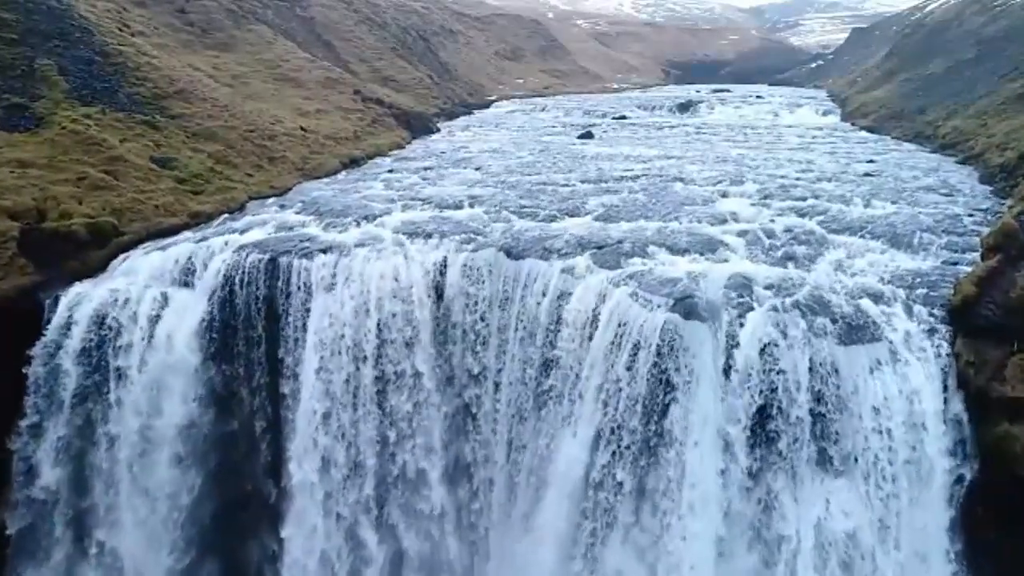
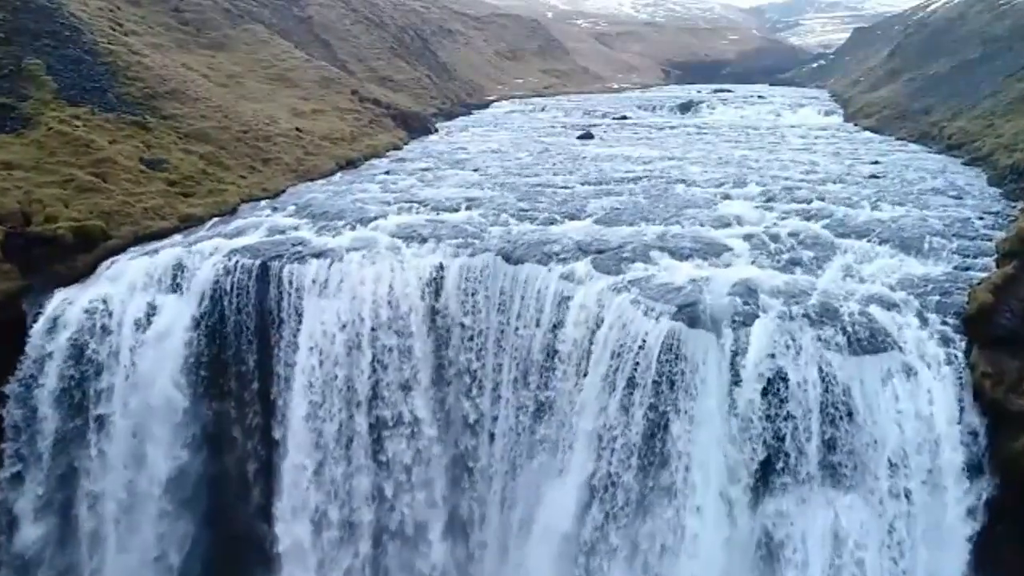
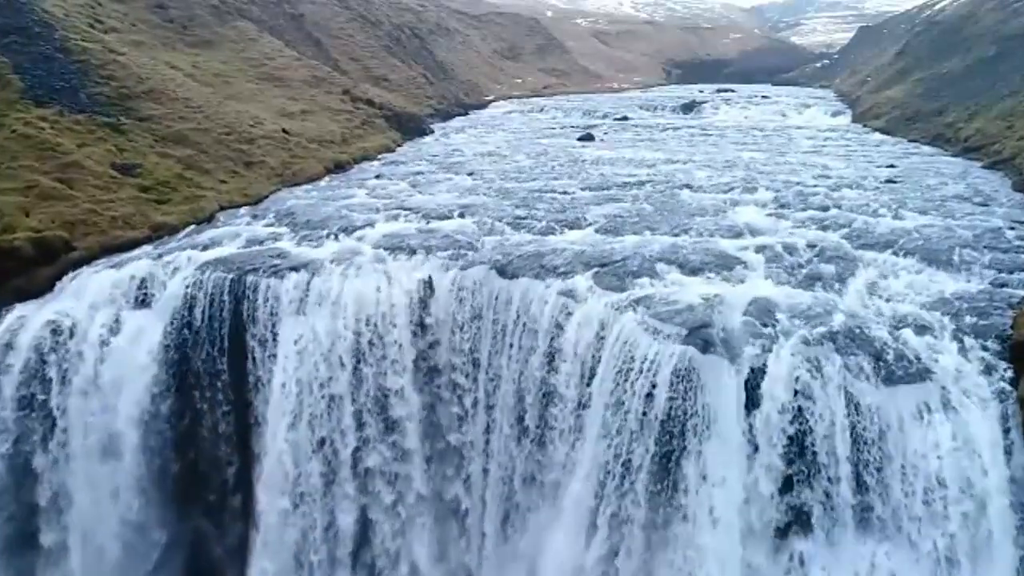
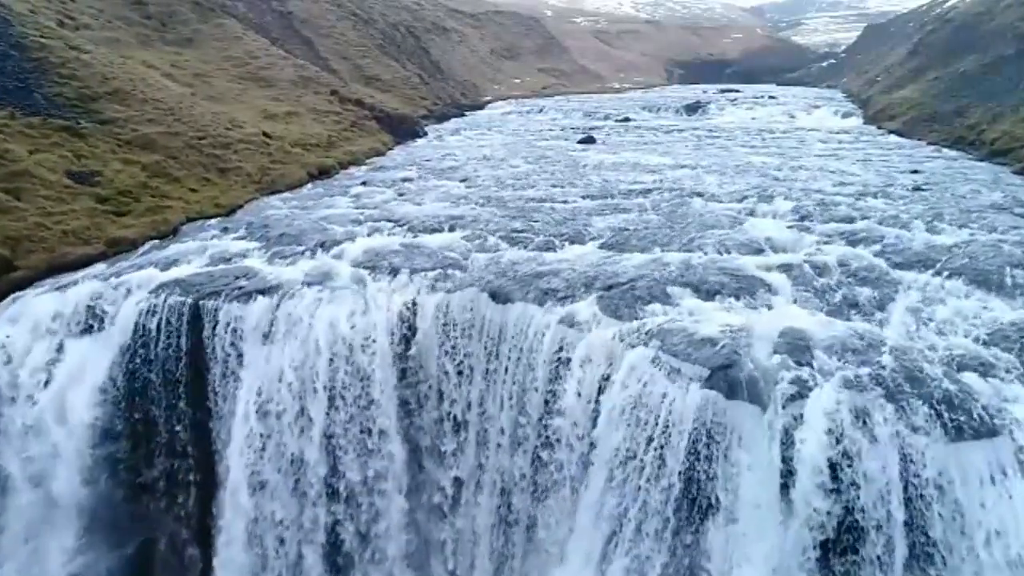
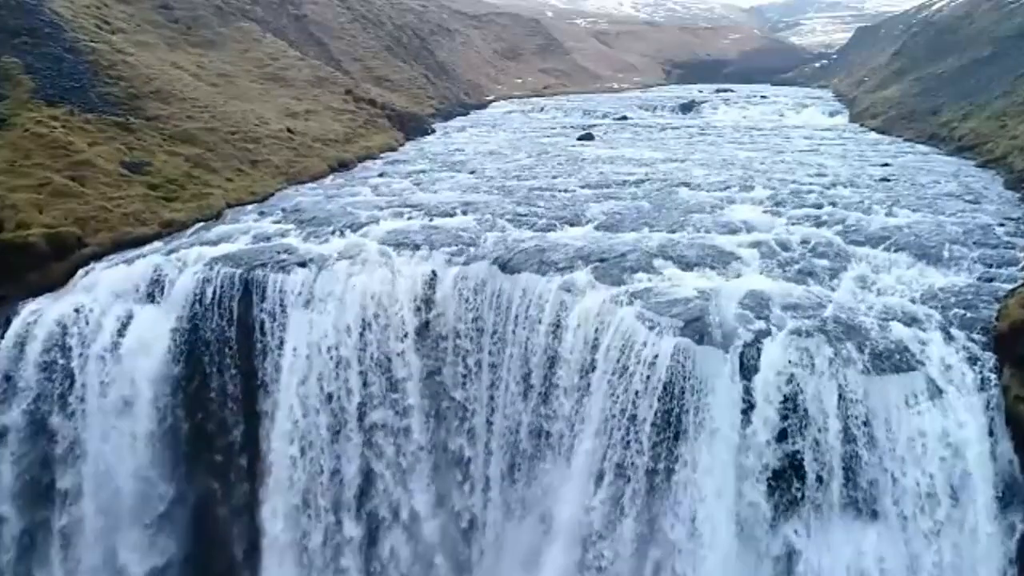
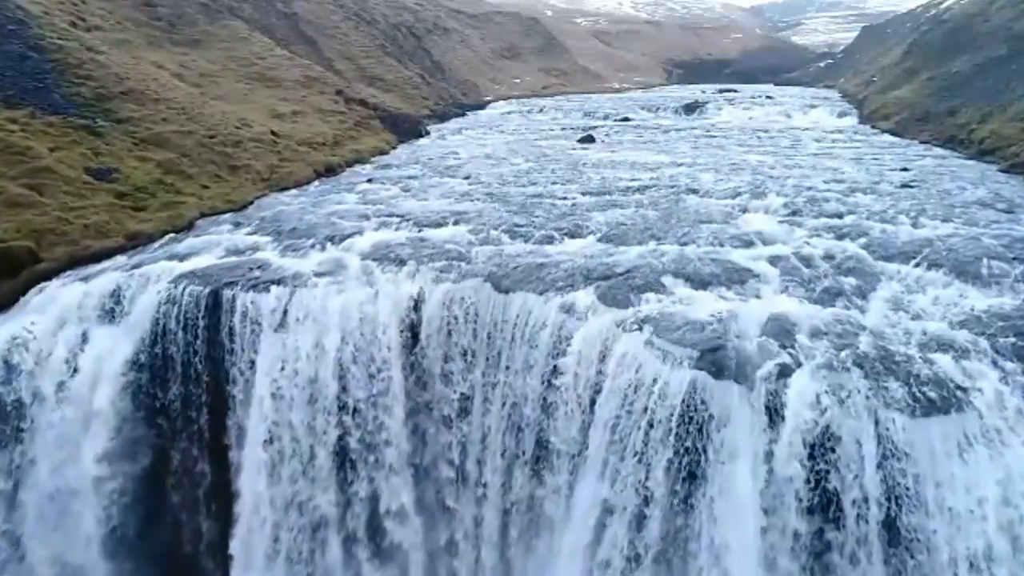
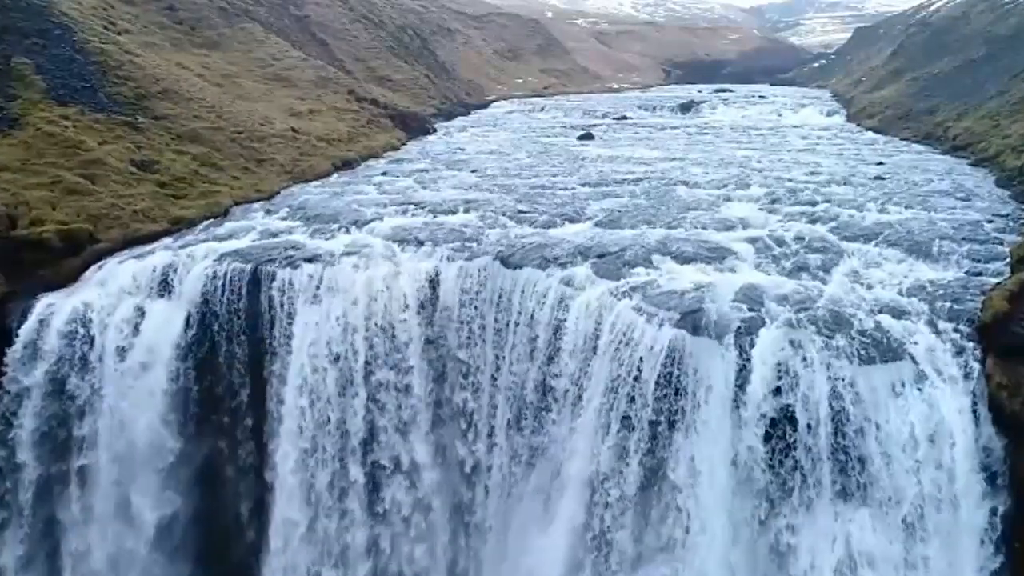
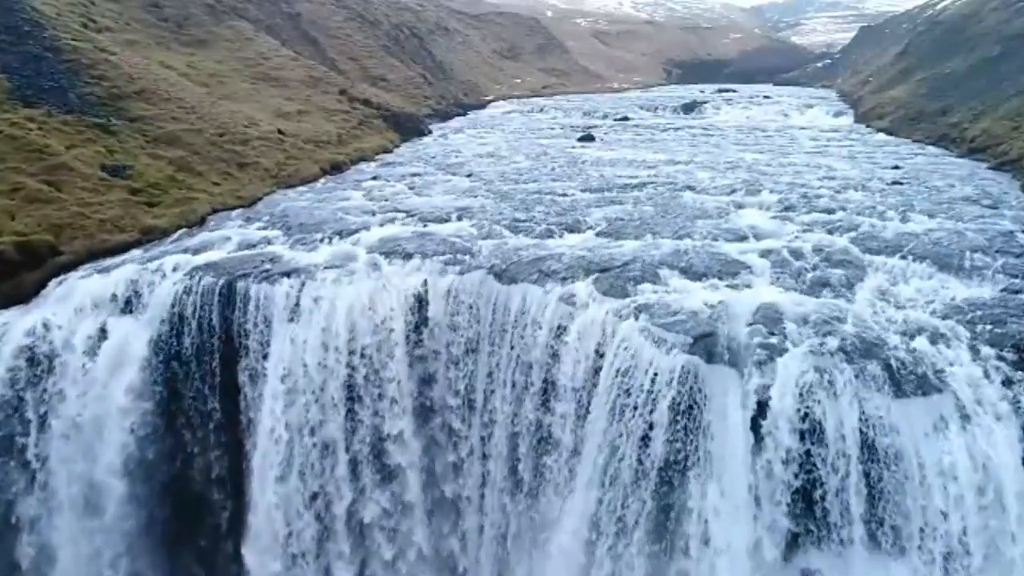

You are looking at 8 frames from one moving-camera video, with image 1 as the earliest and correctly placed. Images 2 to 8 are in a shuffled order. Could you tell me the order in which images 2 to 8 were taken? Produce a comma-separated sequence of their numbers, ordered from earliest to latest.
2, 7, 5, 3, 8, 6, 4
